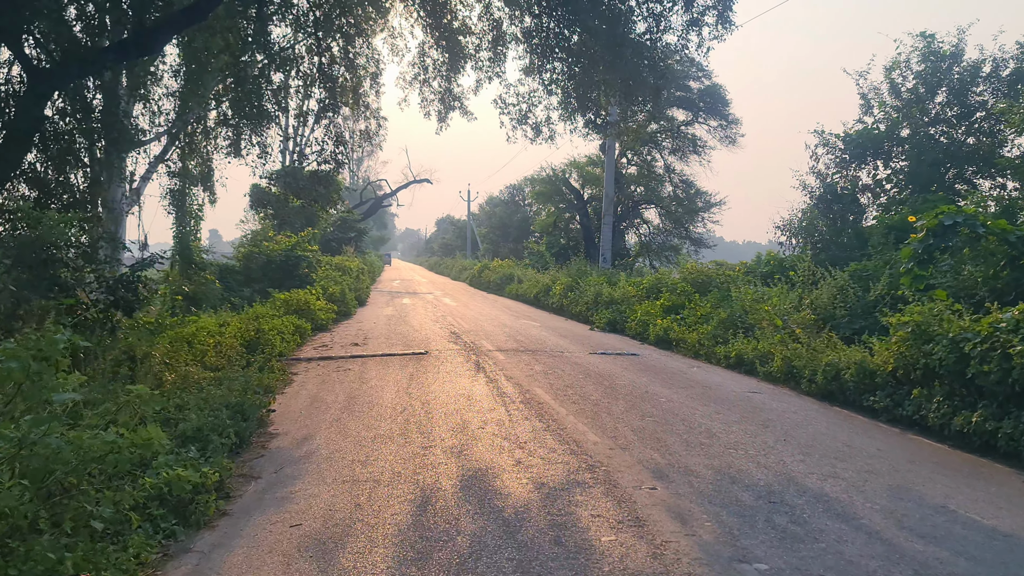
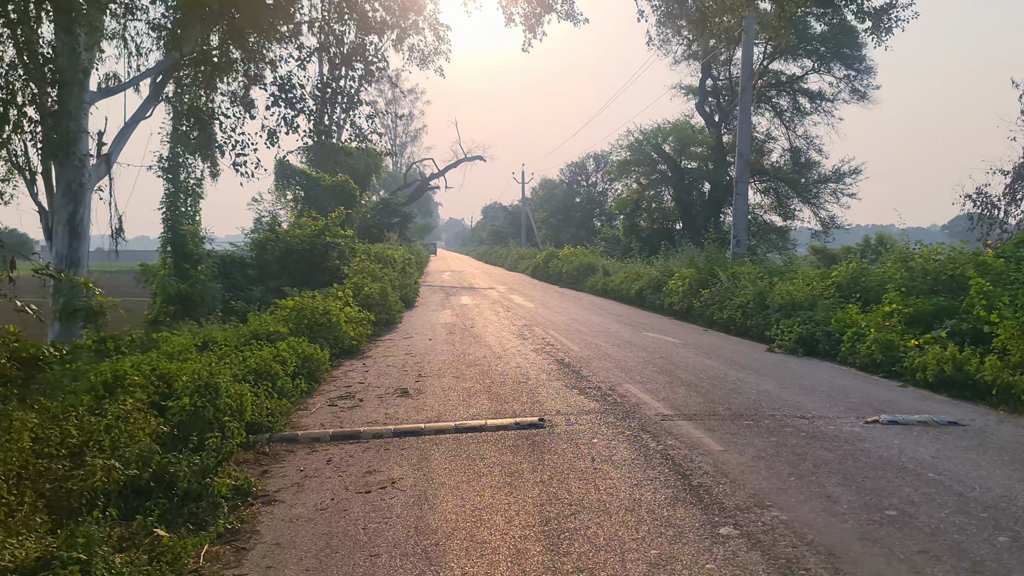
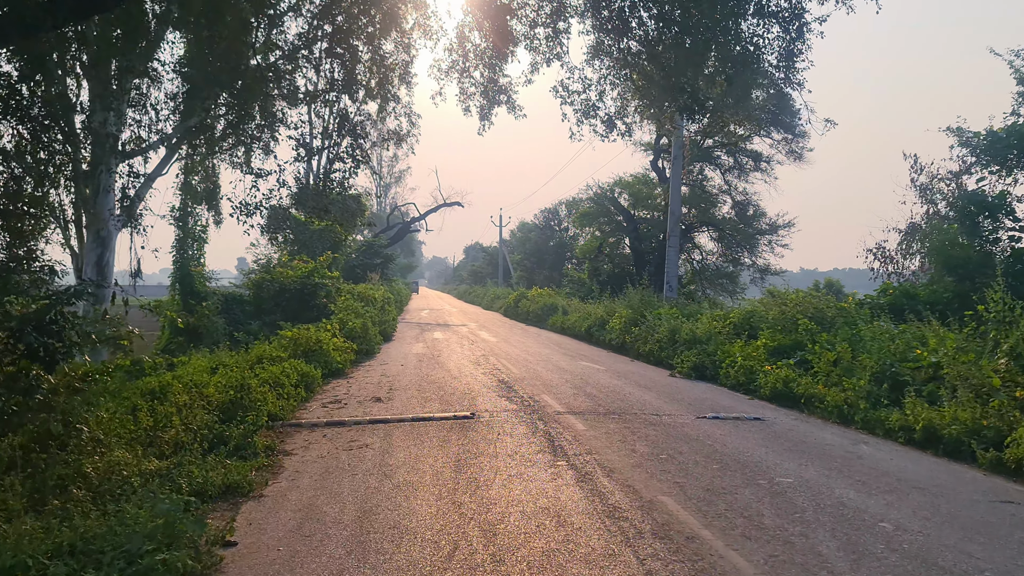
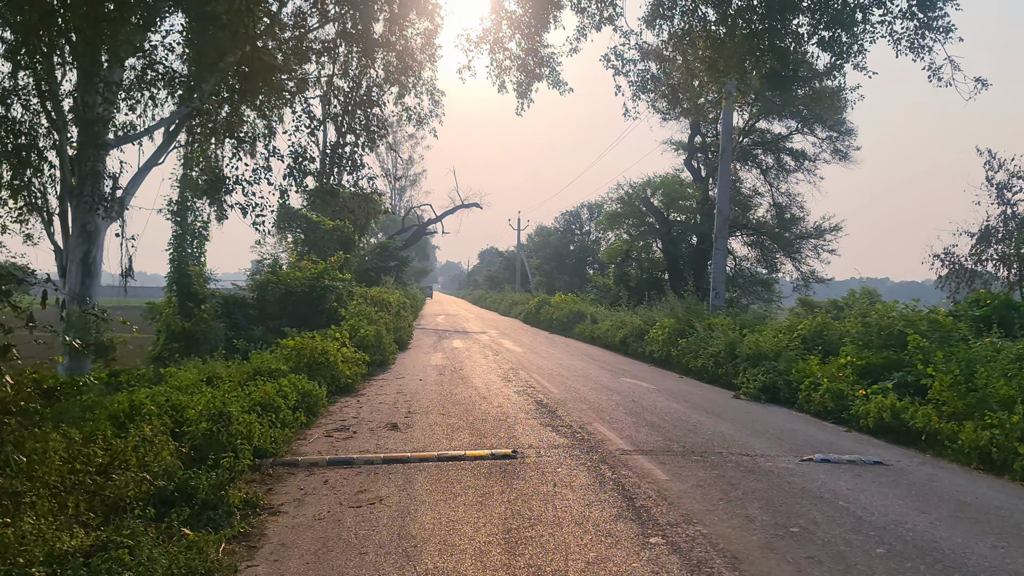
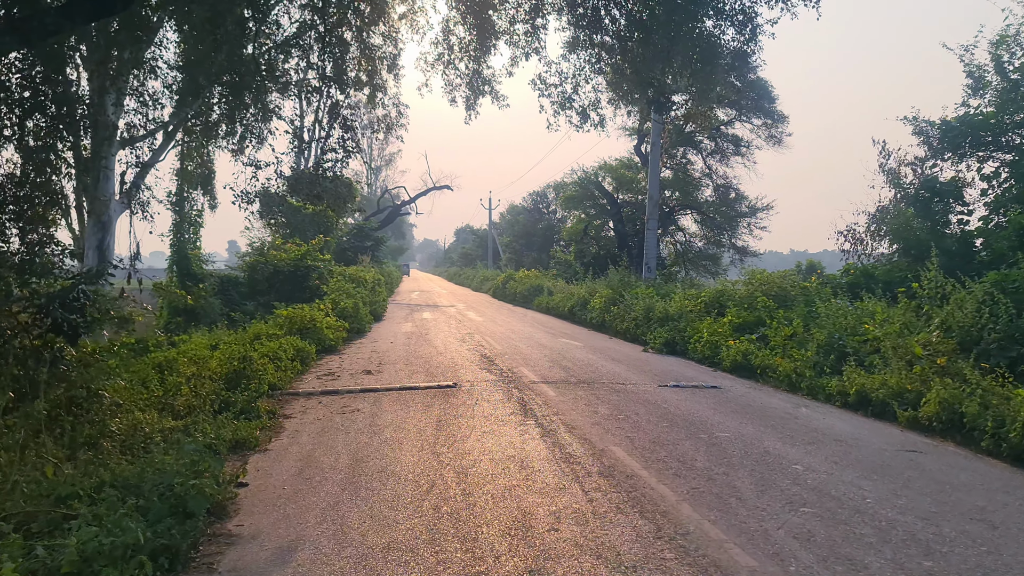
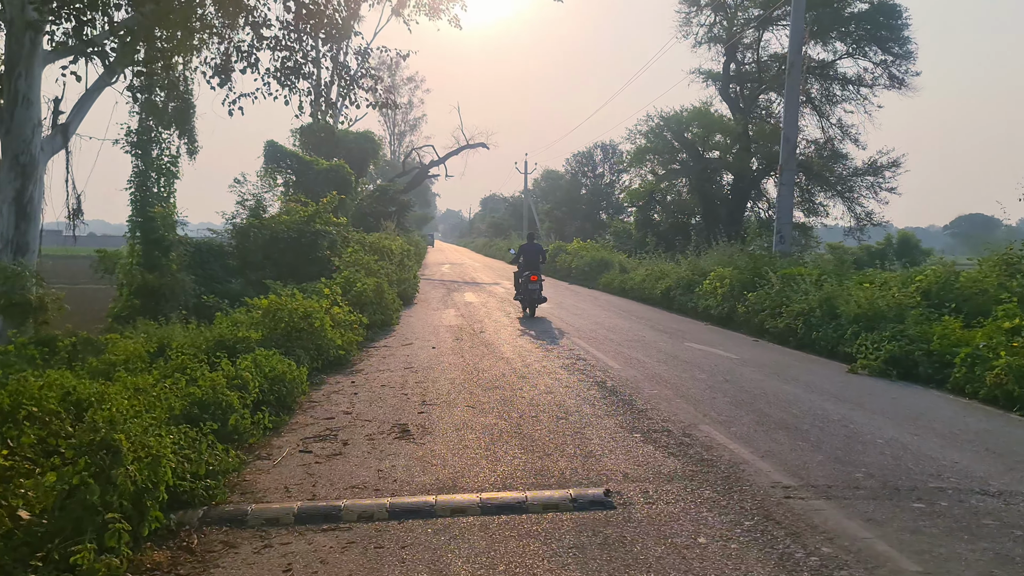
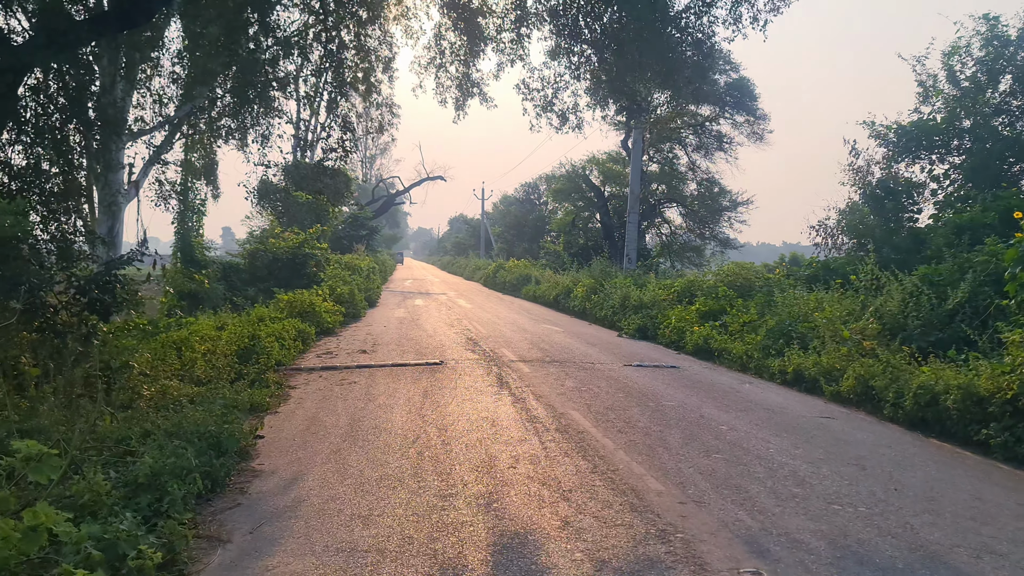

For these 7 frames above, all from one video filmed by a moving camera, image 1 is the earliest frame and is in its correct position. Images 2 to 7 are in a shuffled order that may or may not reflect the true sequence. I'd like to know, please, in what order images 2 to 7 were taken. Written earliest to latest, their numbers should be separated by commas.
7, 5, 3, 4, 2, 6
